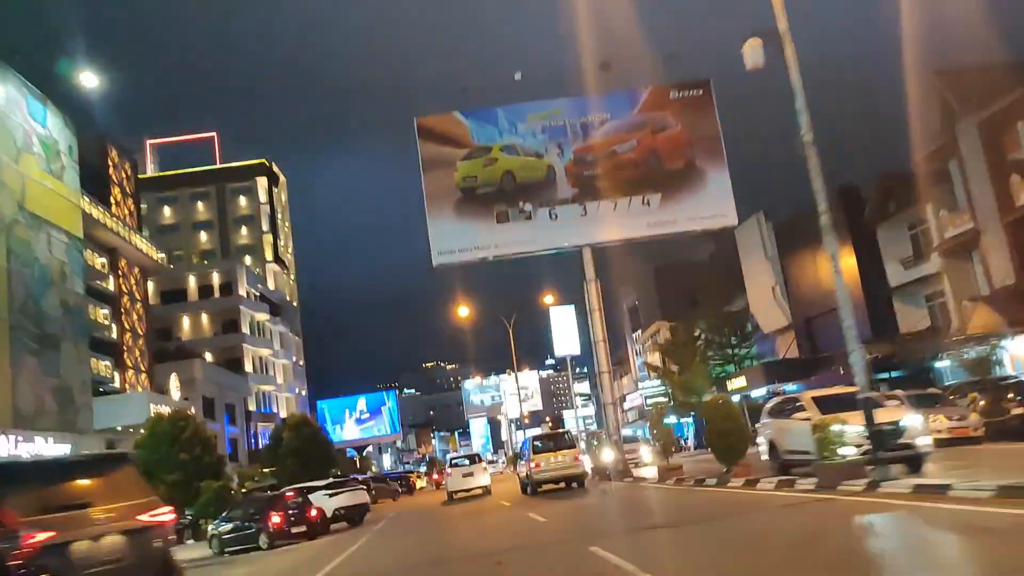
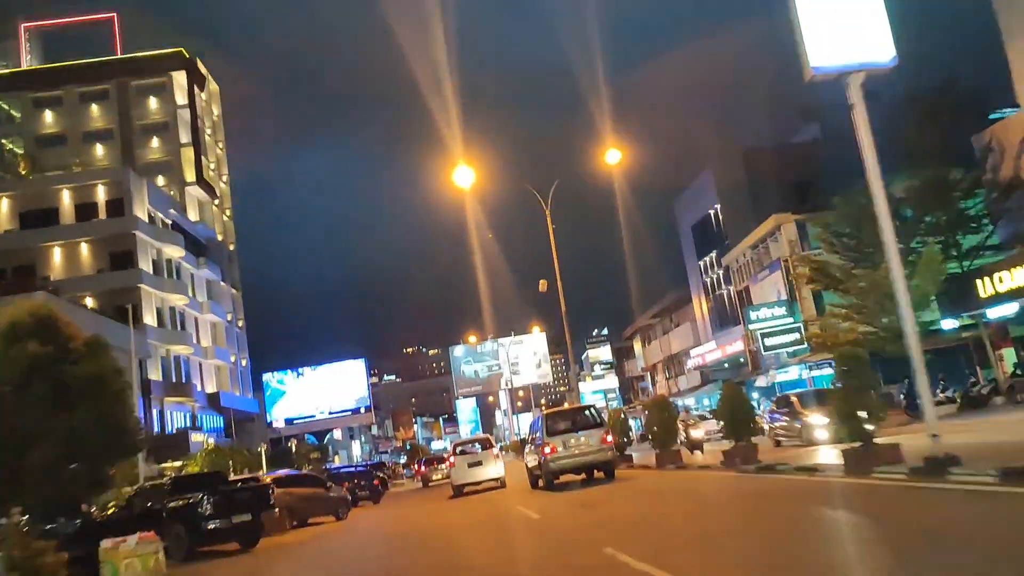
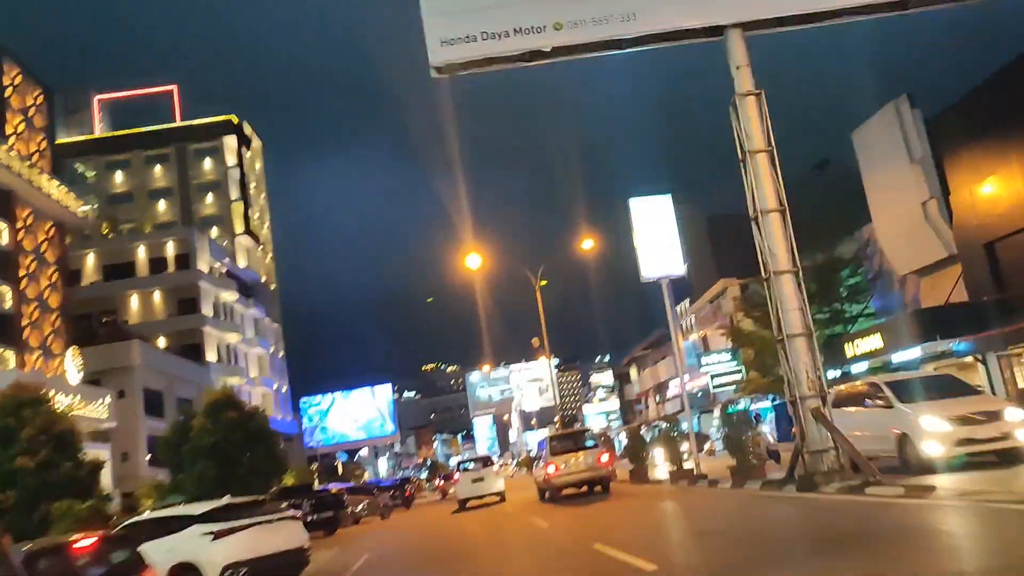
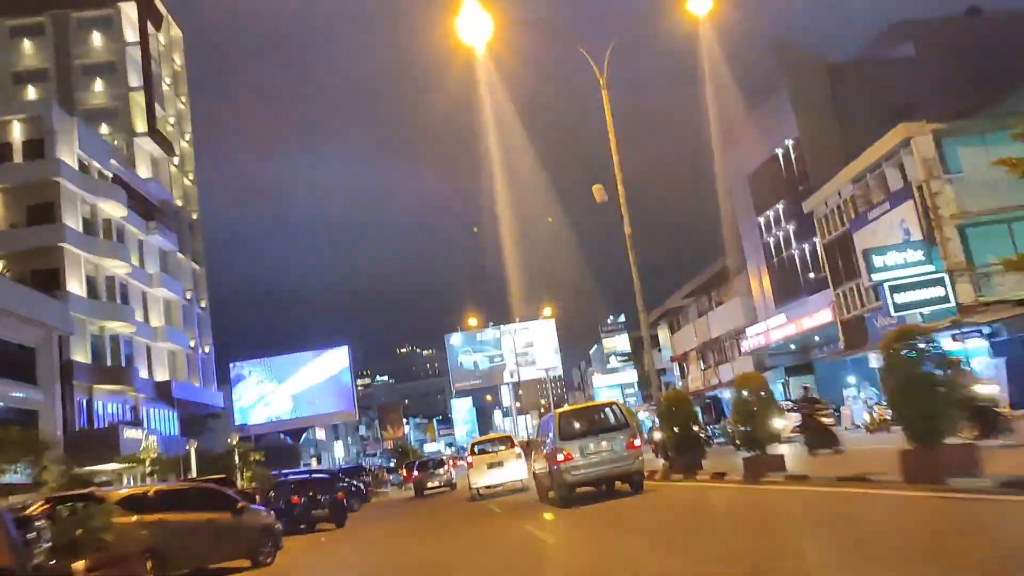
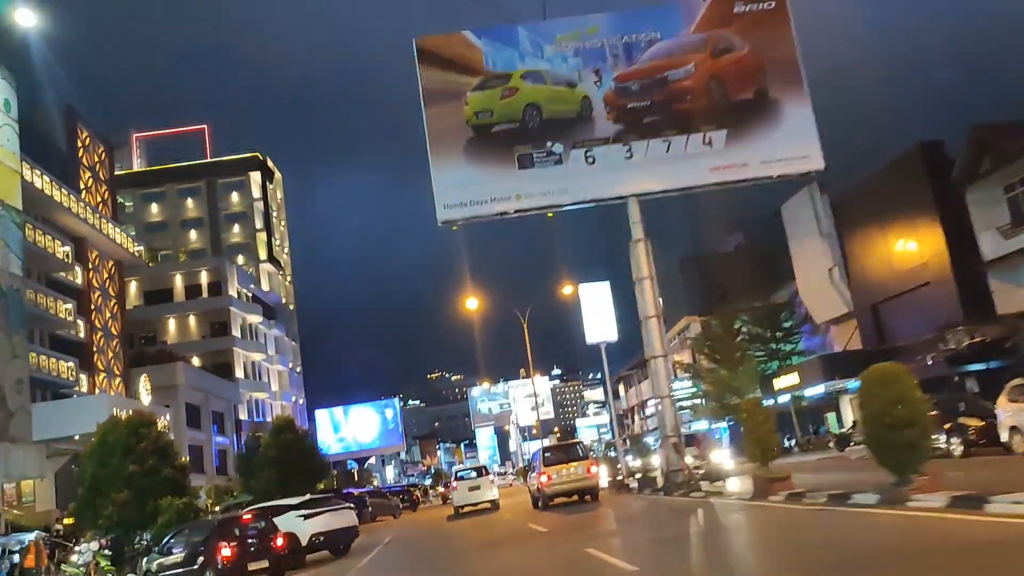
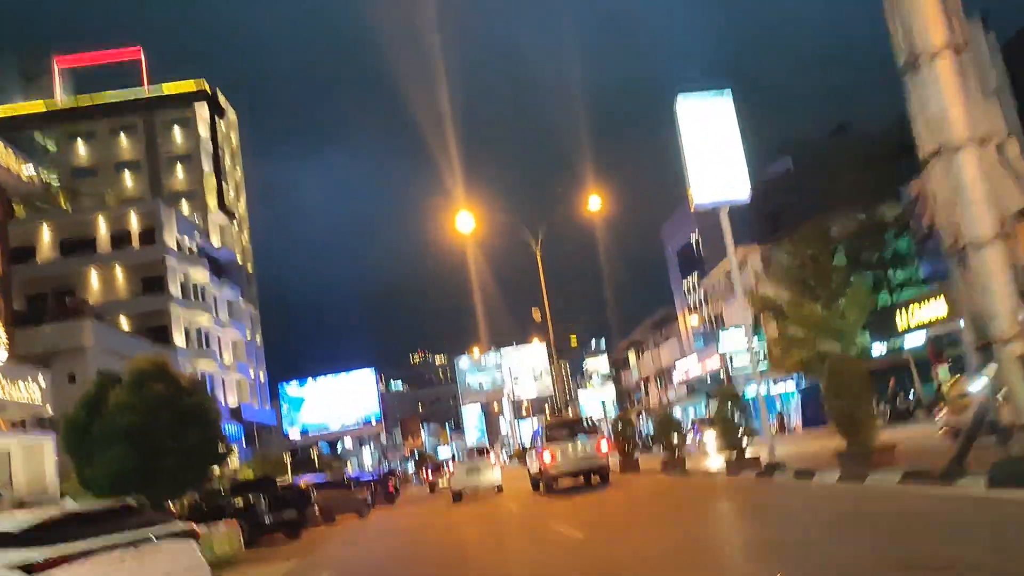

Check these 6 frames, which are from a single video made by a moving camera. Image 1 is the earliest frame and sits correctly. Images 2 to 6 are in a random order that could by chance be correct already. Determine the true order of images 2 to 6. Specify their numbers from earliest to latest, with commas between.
5, 3, 6, 2, 4
